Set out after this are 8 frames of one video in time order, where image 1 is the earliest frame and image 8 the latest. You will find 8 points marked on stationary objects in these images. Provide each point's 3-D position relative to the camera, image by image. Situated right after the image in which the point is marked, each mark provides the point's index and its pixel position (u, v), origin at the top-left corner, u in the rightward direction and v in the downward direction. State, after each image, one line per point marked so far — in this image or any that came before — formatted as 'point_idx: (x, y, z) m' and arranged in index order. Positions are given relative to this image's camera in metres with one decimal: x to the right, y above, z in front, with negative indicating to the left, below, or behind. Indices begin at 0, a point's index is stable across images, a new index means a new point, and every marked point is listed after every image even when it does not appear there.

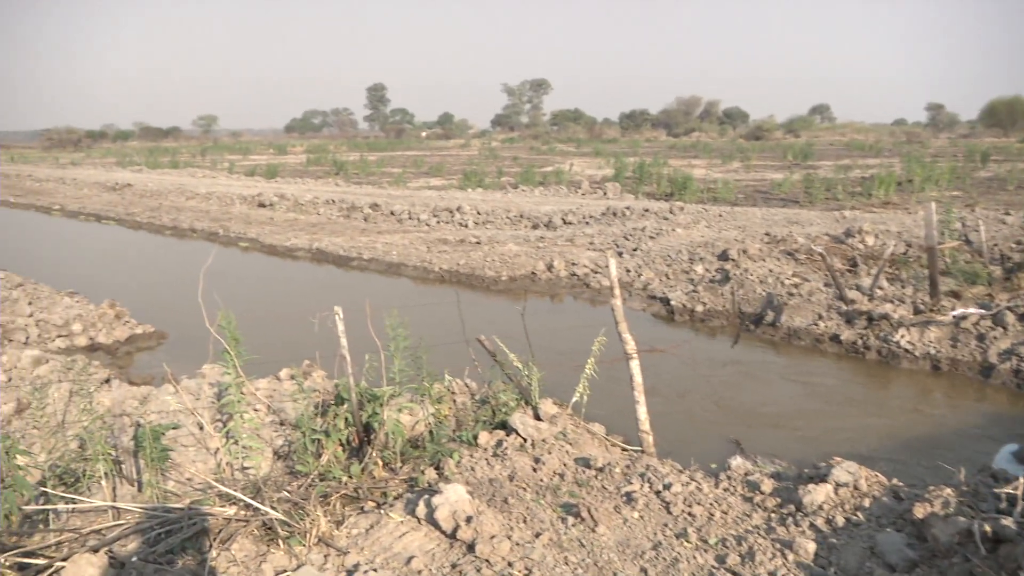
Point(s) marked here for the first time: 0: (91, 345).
0: (-2.9, -0.4, +9.9) m
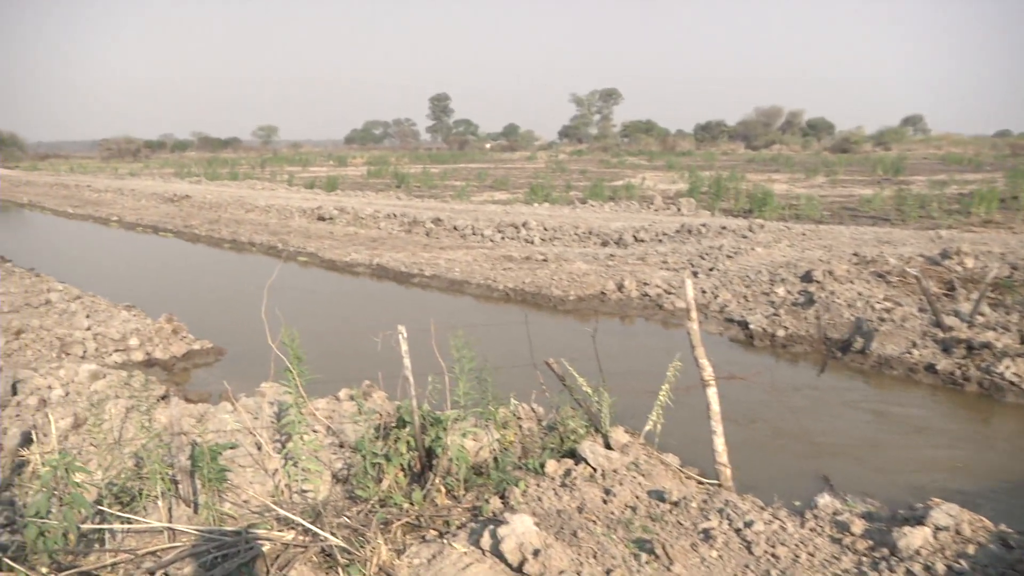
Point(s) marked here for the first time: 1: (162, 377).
0: (-2.5, -0.5, +9.7) m
1: (-2.4, -0.6, +9.6) m
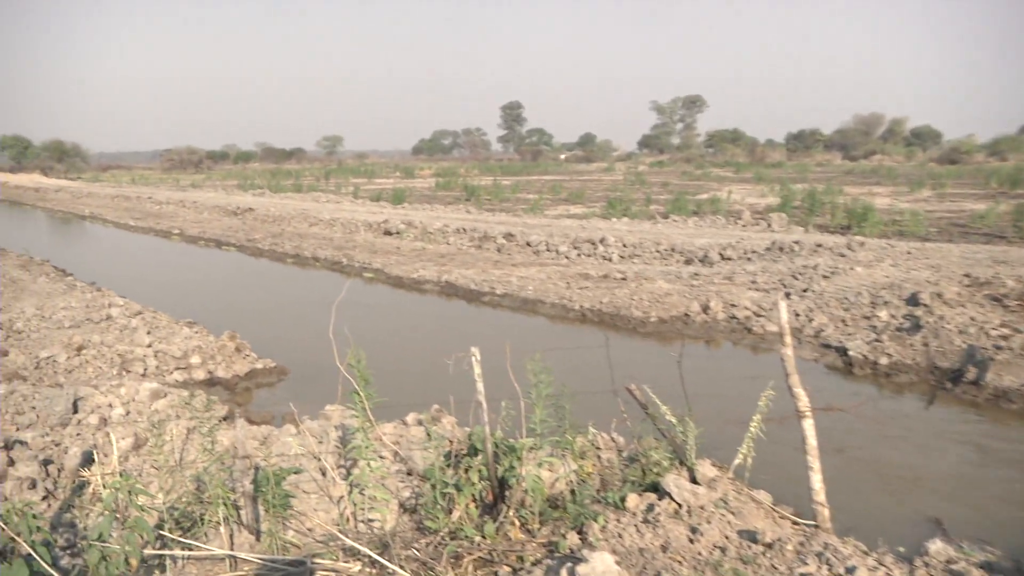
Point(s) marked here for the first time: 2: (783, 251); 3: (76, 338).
0: (-2.0, -0.6, +9.2) m
1: (-1.9, -0.7, +9.2) m
2: (+2.1, +0.3, +11.0) m
3: (-3.0, -0.3, +9.5) m
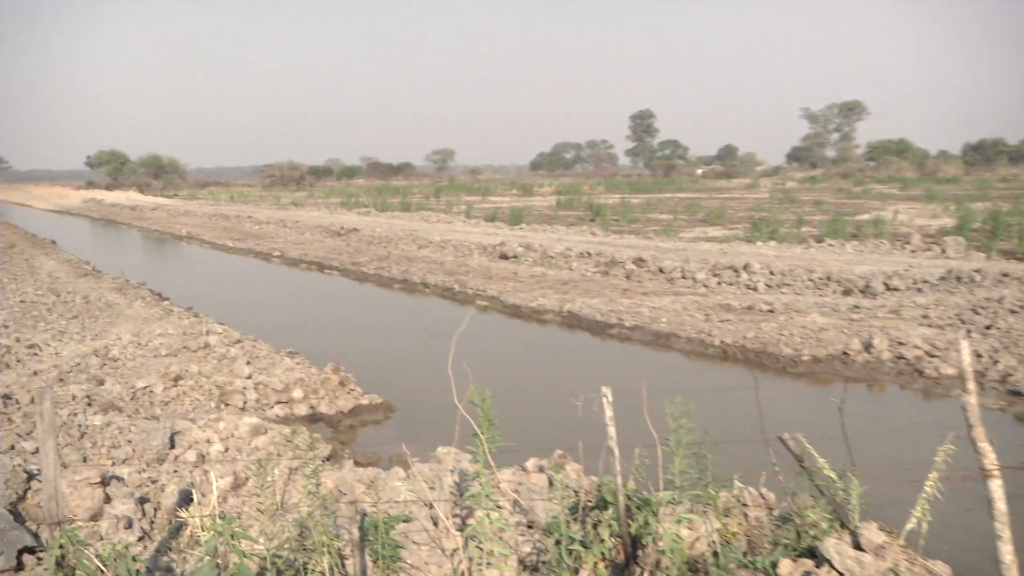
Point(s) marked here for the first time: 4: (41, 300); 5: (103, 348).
0: (-1.2, -0.8, +8.4) m
1: (-1.1, -0.9, +8.3) m
2: (+3.1, +0.1, +9.7) m
3: (-2.1, -0.5, +8.8) m
4: (-3.4, -0.1, +10.0) m
5: (-2.7, -0.4, +9.1) m
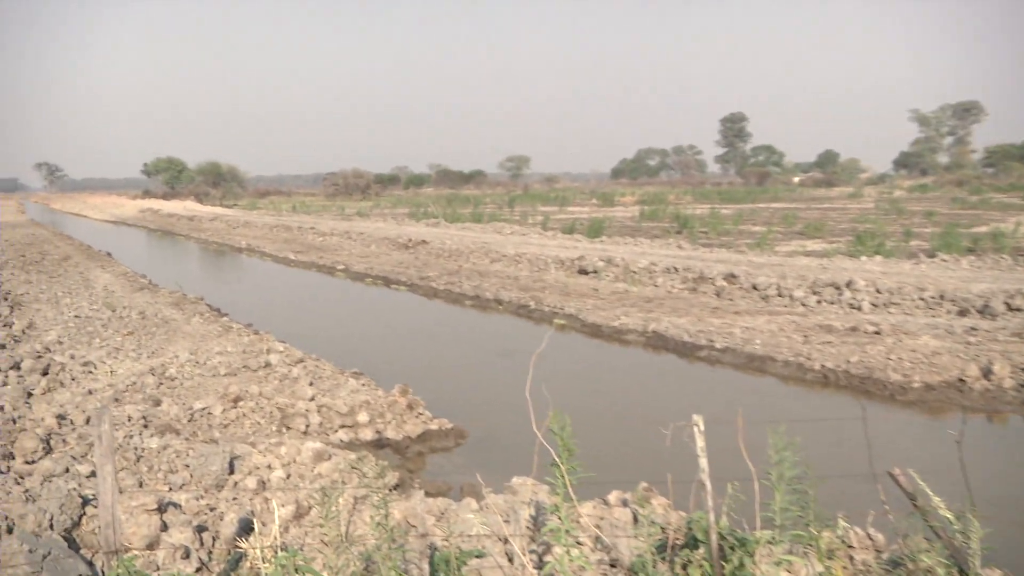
0: (-0.8, -0.9, +7.9) m
1: (-0.7, -1.0, +7.8) m
2: (+3.6, 0.0, +8.9) m
3: (-1.7, -0.6, +8.3) m
4: (-2.8, -0.2, +9.6) m
5: (-2.2, -0.5, +8.6) m
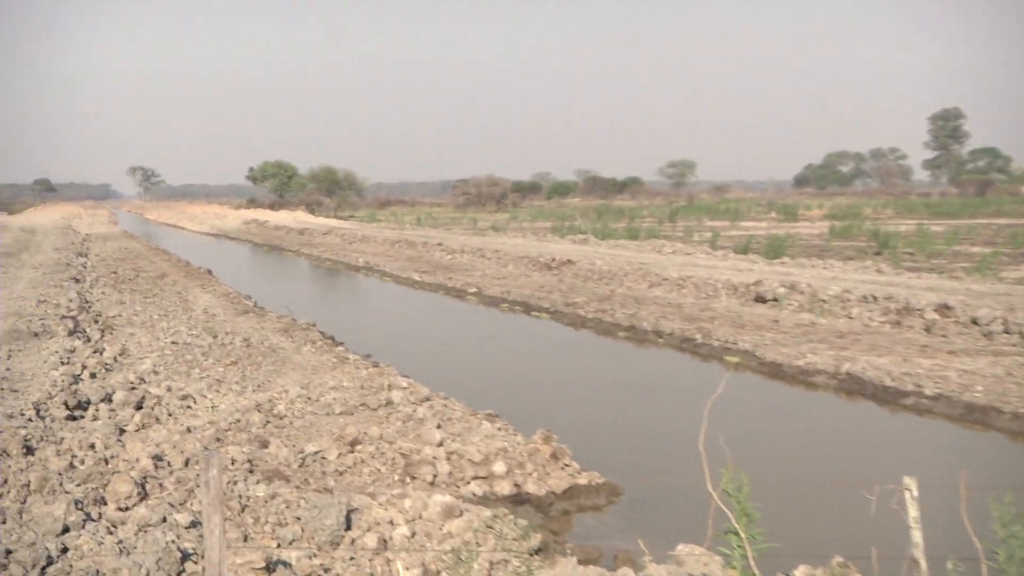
0: (0.0, -1.0, +6.7) m
1: (+0.1, -1.1, +6.6) m
2: (+4.5, -0.1, +7.4) m
3: (-0.8, -0.7, +7.2) m
4: (-1.9, -0.4, +8.6) m
5: (-1.3, -0.6, +7.6) m
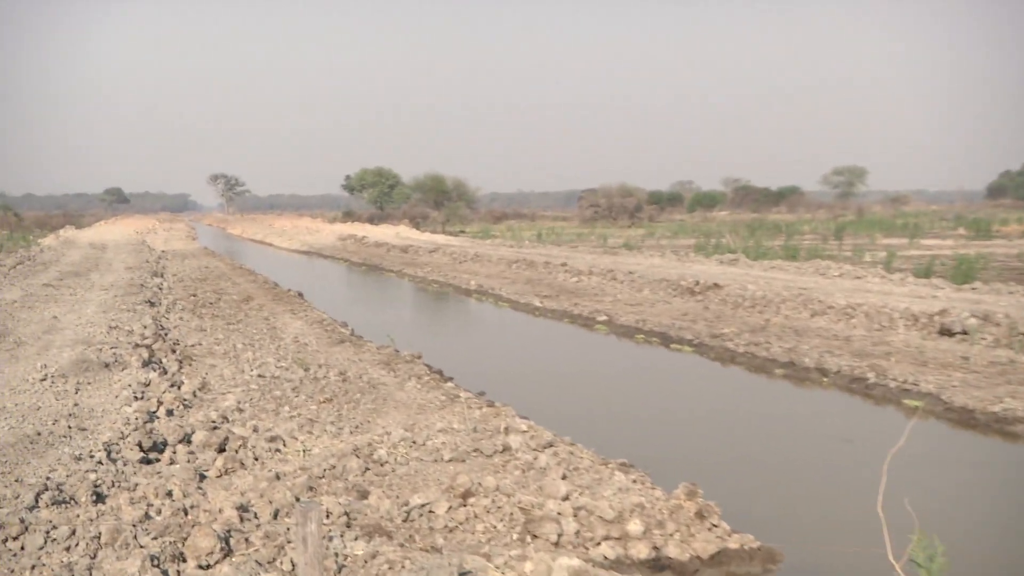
0: (+0.6, -1.1, +5.7) m
1: (+0.7, -1.2, +5.6) m
2: (+5.1, -0.3, +6.1) m
3: (-0.2, -0.8, +6.3) m
4: (-1.2, -0.5, +7.7) m
5: (-0.7, -0.7, +6.7) m
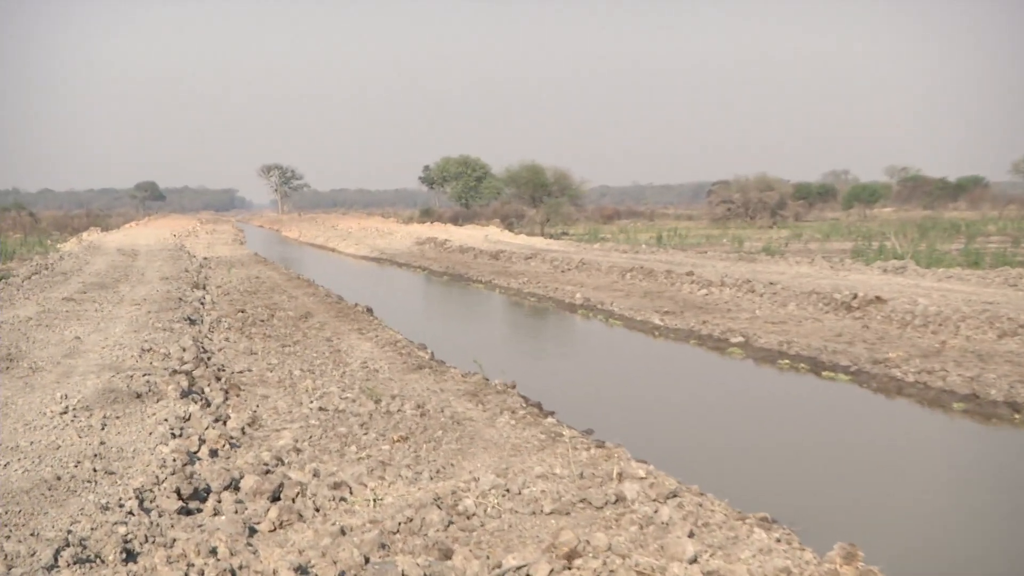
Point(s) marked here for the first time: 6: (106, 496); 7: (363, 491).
0: (+1.0, -1.2, +4.6) m
1: (+1.1, -1.3, +4.5) m
2: (+5.5, -0.3, +4.8) m
3: (+0.2, -0.9, +5.2) m
4: (-0.8, -0.5, +6.7) m
5: (-0.3, -0.8, +5.6) m
6: (-1.5, -0.8, +5.2) m
7: (-0.6, -0.8, +5.7) m
